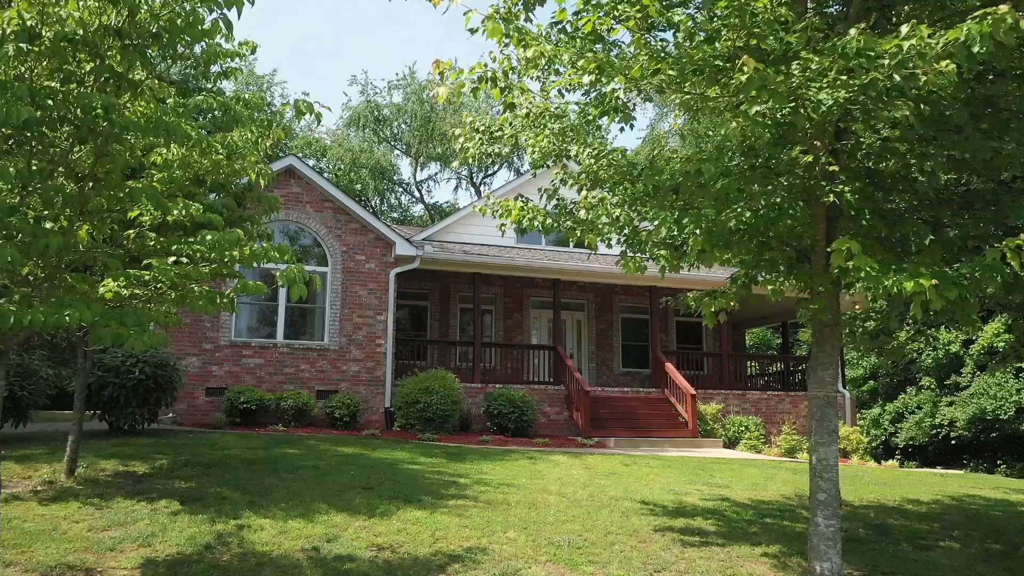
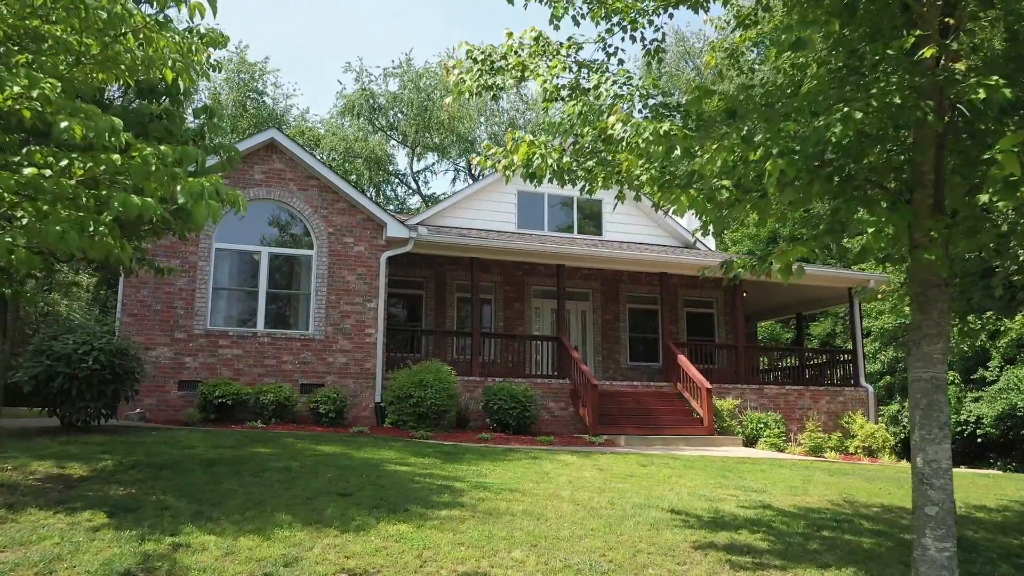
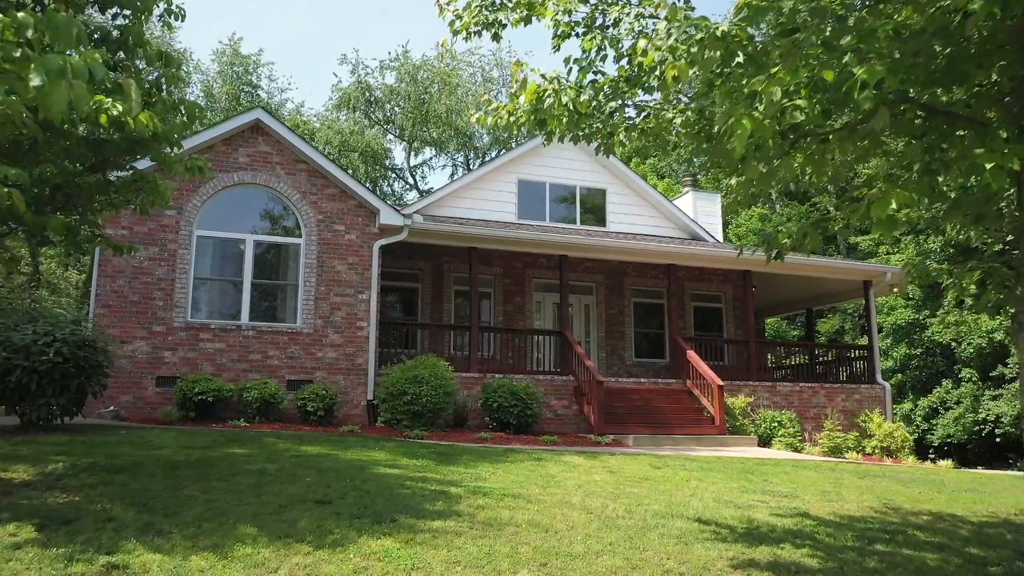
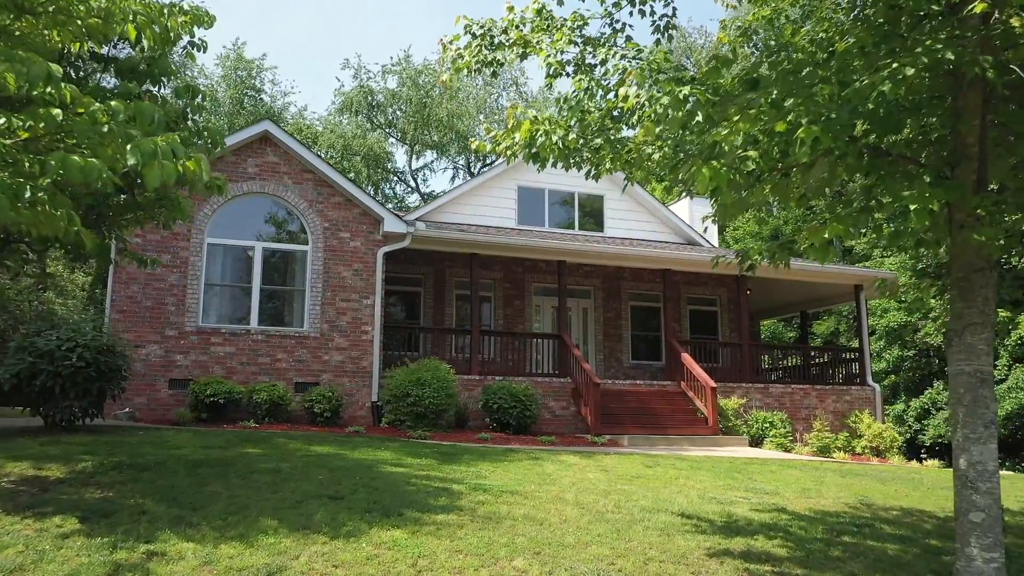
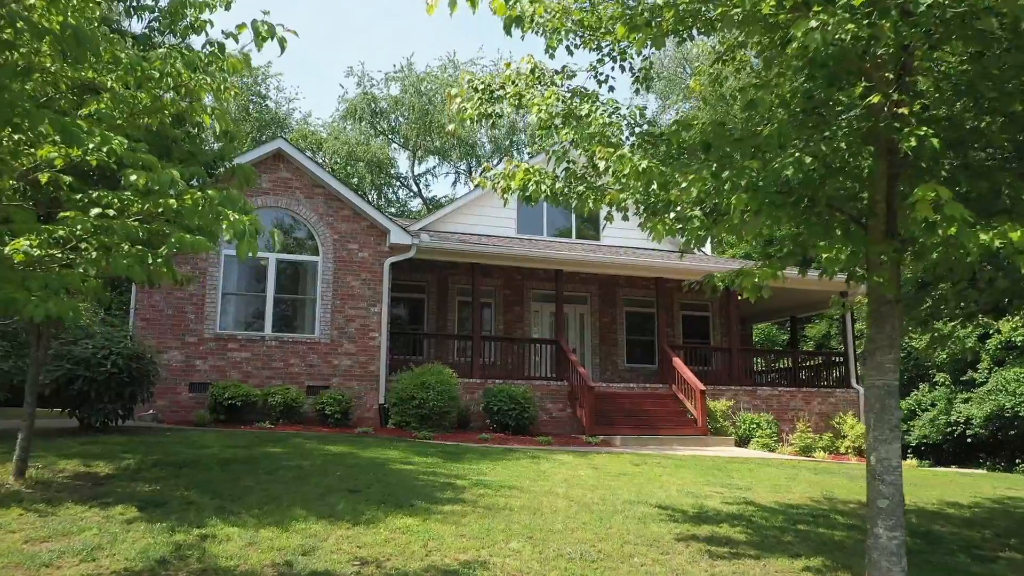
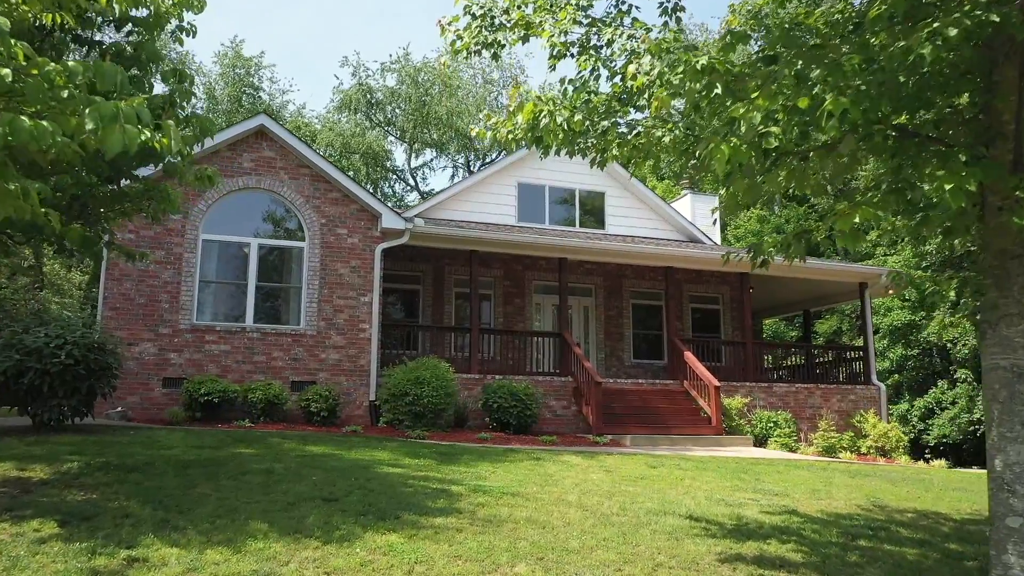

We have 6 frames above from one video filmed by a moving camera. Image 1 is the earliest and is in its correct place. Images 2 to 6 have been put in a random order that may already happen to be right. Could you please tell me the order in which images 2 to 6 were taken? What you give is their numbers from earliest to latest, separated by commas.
5, 2, 4, 6, 3
